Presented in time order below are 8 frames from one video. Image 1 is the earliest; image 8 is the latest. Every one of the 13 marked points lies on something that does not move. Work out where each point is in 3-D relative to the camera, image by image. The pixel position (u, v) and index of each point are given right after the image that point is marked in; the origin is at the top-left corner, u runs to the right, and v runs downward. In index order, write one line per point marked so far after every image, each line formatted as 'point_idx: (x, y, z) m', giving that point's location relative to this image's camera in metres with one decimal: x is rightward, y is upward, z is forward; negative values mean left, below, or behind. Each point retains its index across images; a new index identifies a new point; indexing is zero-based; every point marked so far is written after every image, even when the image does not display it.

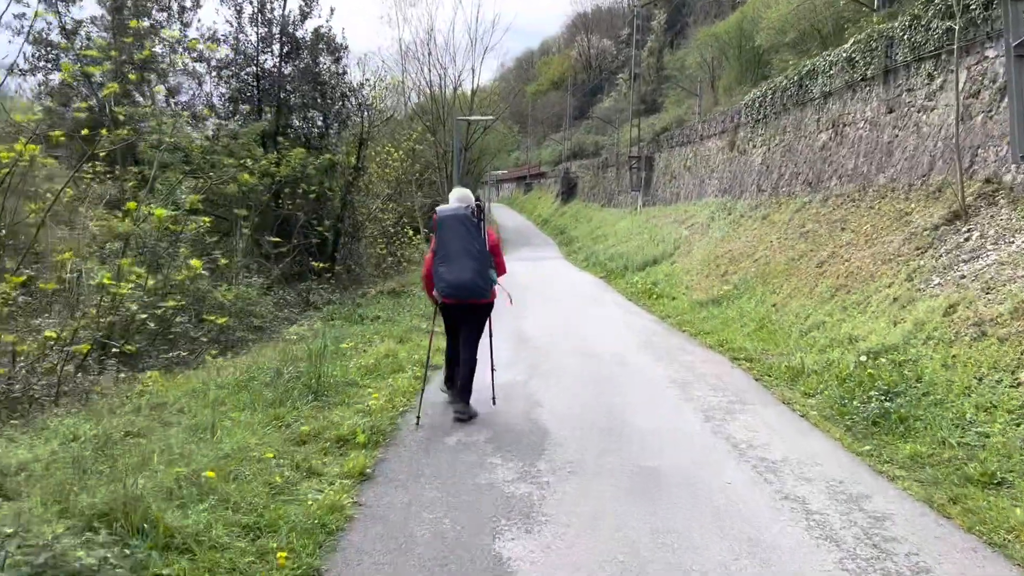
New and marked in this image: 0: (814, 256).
0: (+3.4, +0.4, +9.5) m
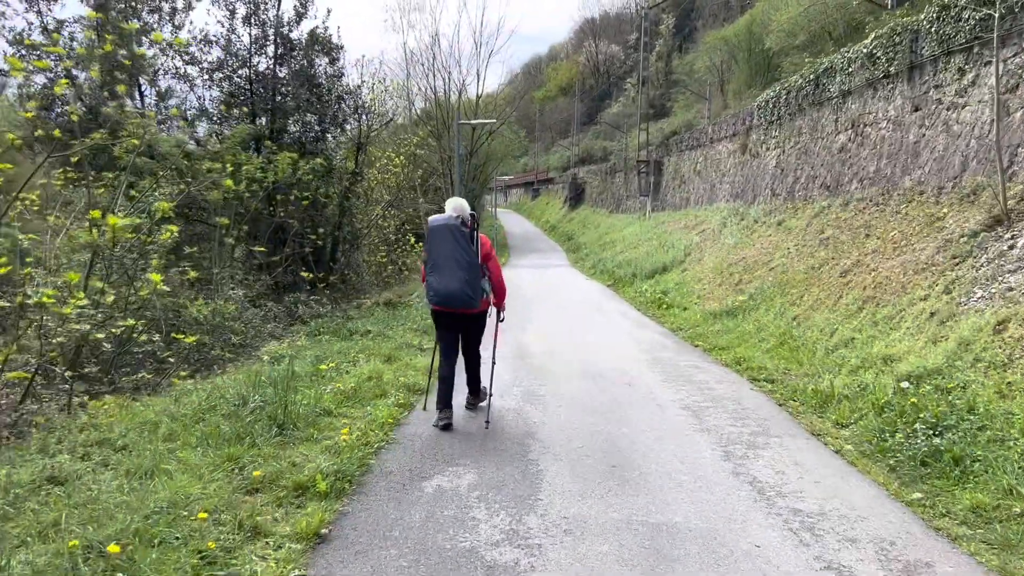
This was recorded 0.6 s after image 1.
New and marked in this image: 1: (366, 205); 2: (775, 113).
0: (+3.4, +0.2, +8.9) m
1: (-2.9, +1.6, +16.5) m
2: (+4.9, +3.3, +15.7) m
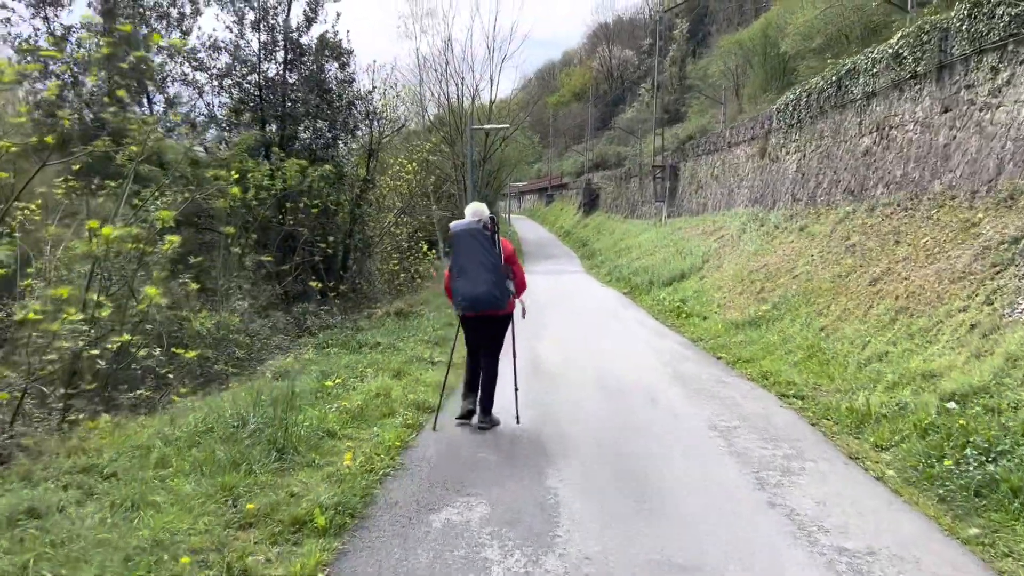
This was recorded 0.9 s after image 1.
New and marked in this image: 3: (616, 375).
0: (+3.6, +0.2, +8.5) m
1: (-2.6, +1.5, +16.3) m
2: (+5.2, +3.1, +15.4) m
3: (+0.9, -0.7, +7.1) m
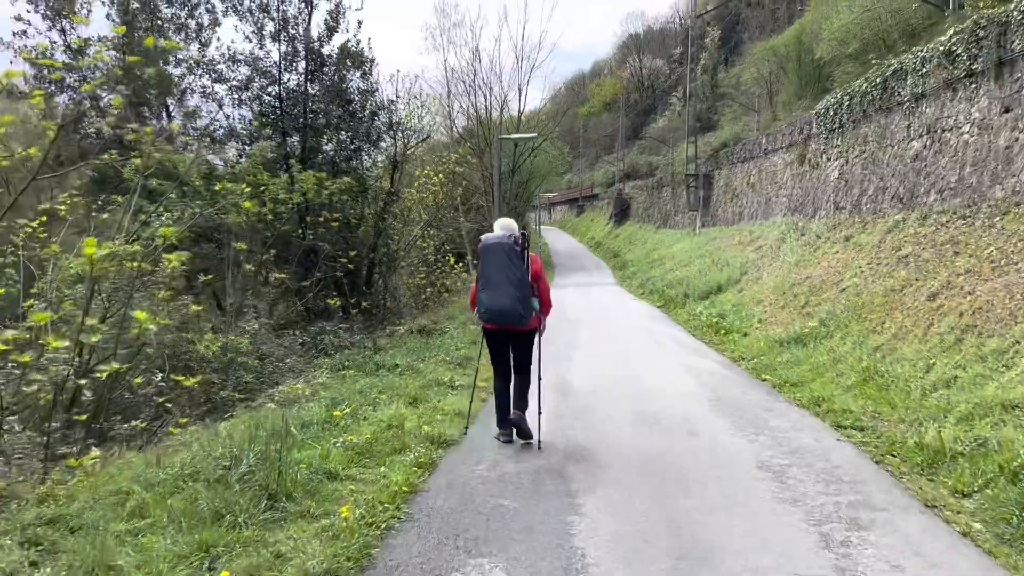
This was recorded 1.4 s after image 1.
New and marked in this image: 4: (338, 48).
0: (+3.8, 0.0, +7.8) m
1: (-2.0, +1.2, +15.9) m
2: (+5.6, +2.9, +14.7) m
3: (+1.1, -0.9, +6.5) m
4: (-2.8, +3.9, +13.6) m
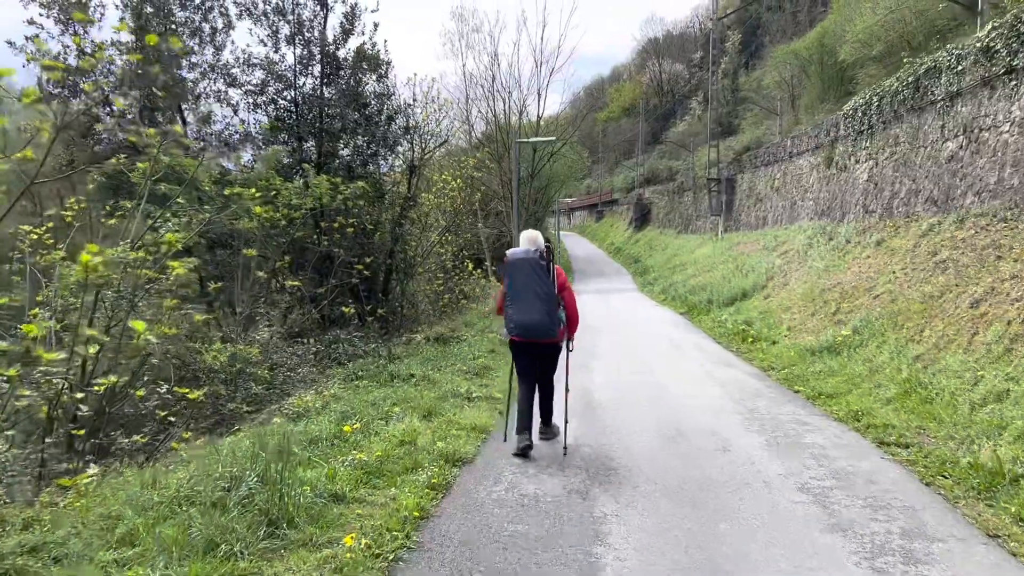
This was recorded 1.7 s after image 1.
0: (+4.0, 0.0, +7.4) m
1: (-1.7, +1.1, +15.6) m
2: (+6.0, +2.8, +14.2) m
3: (+1.2, -0.9, +6.2) m
4: (-2.5, +3.8, +13.4) m
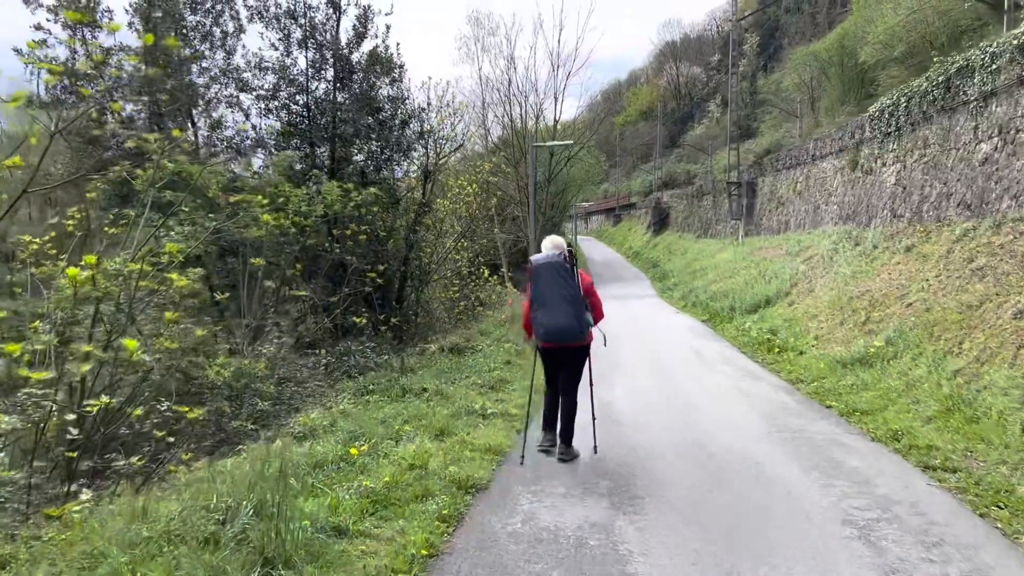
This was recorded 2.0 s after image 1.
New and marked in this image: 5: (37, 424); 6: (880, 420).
0: (+4.1, -0.1, +7.0) m
1: (-1.4, +0.9, +15.4) m
2: (+6.2, +2.7, +13.8) m
3: (+1.3, -1.0, +5.8) m
4: (-2.3, +3.6, +13.1) m
5: (-2.5, -0.7, +4.4) m
6: (+2.6, -0.9, +5.9) m
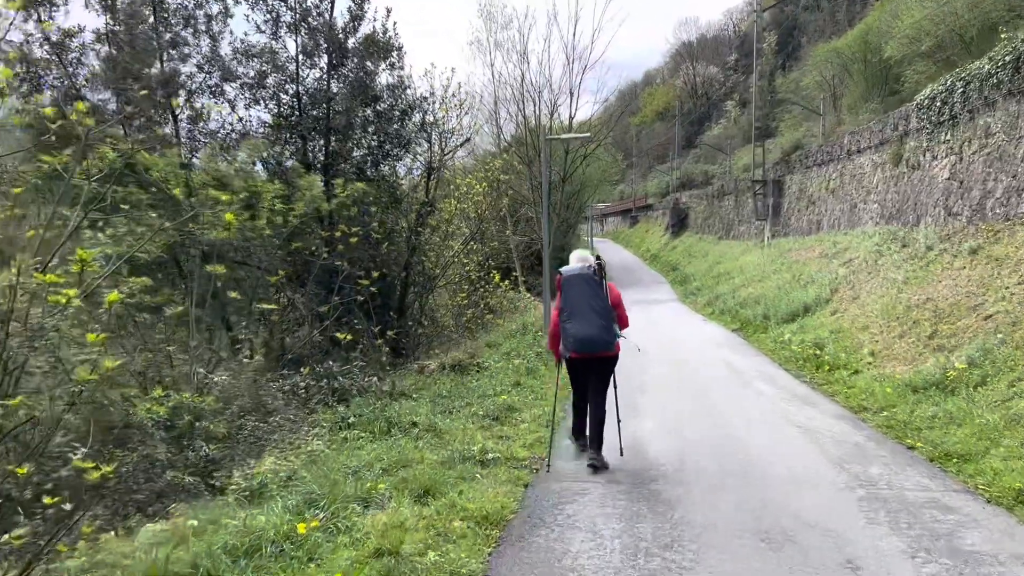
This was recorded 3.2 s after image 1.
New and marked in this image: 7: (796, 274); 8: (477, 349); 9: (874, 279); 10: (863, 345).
0: (+4.2, -0.2, +5.7) m
1: (-1.2, +0.8, +14.1) m
2: (+6.4, +2.6, +12.5) m
3: (+1.4, -1.1, +4.5) m
4: (-2.1, +3.5, +11.9) m
5: (-2.5, -0.8, +3.2) m
6: (+2.6, -1.0, +4.6) m
7: (+5.3, +0.2, +15.7) m
8: (-0.5, -0.8, +10.8) m
9: (+5.1, +0.1, +11.8) m
10: (+3.8, -0.6, +9.1) m
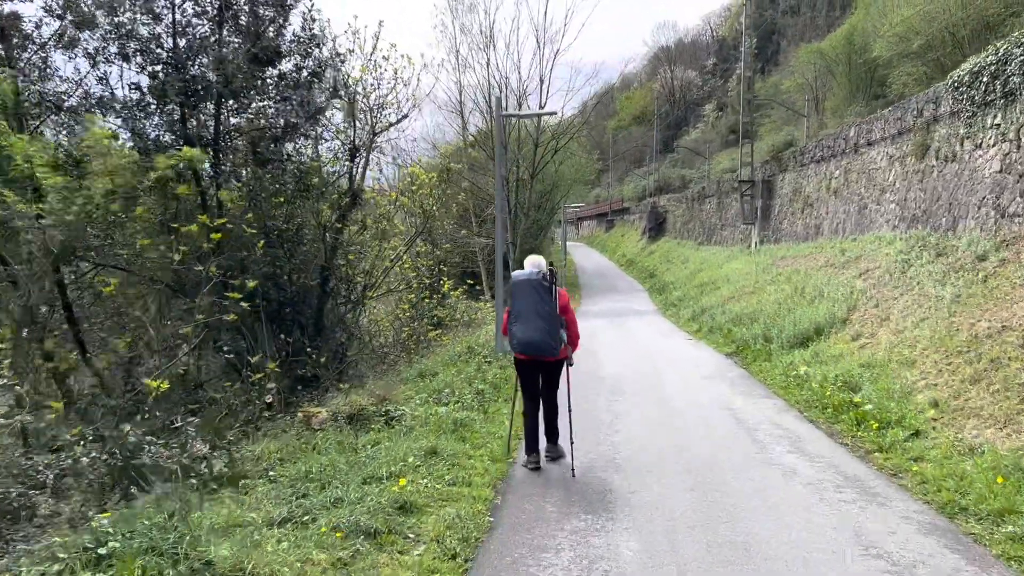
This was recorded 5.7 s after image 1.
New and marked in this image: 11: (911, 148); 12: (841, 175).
0: (+3.7, -0.4, +3.3) m
1: (-1.9, +0.7, +11.5) m
2: (+5.7, +2.4, +10.1) m
3: (+0.9, -1.2, +2.0) m
4: (-2.7, +3.4, +9.3) m
5: (-2.9, -0.9, +0.5) m
6: (+2.2, -1.2, +2.1) m
7: (+4.5, 0.0, +13.2) m
8: (-1.1, -1.0, +8.2) m
9: (+4.5, -0.1, +9.4) m
10: (+3.2, -0.8, +6.7) m
11: (+6.1, +2.2, +12.7) m
12: (+6.4, +2.2, +16.3) m
